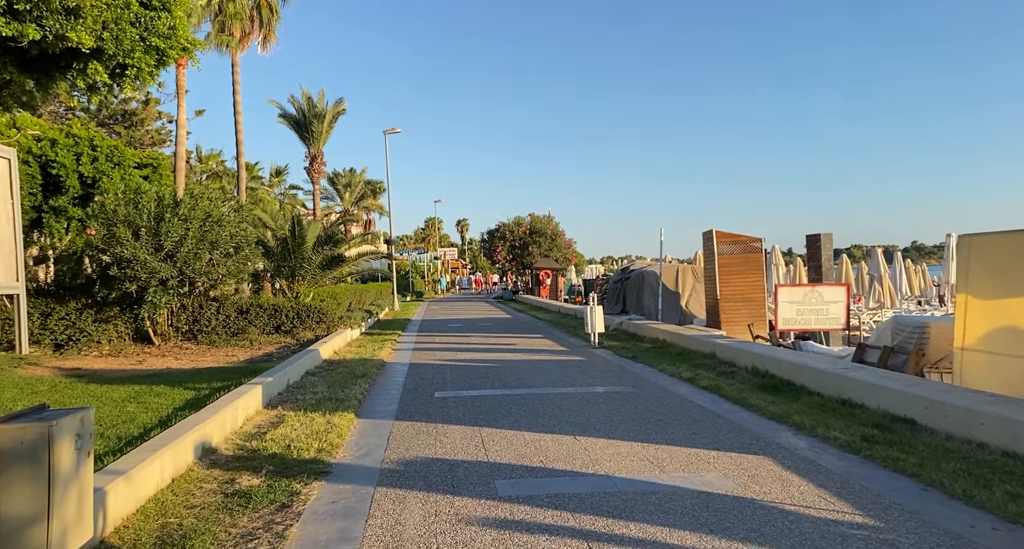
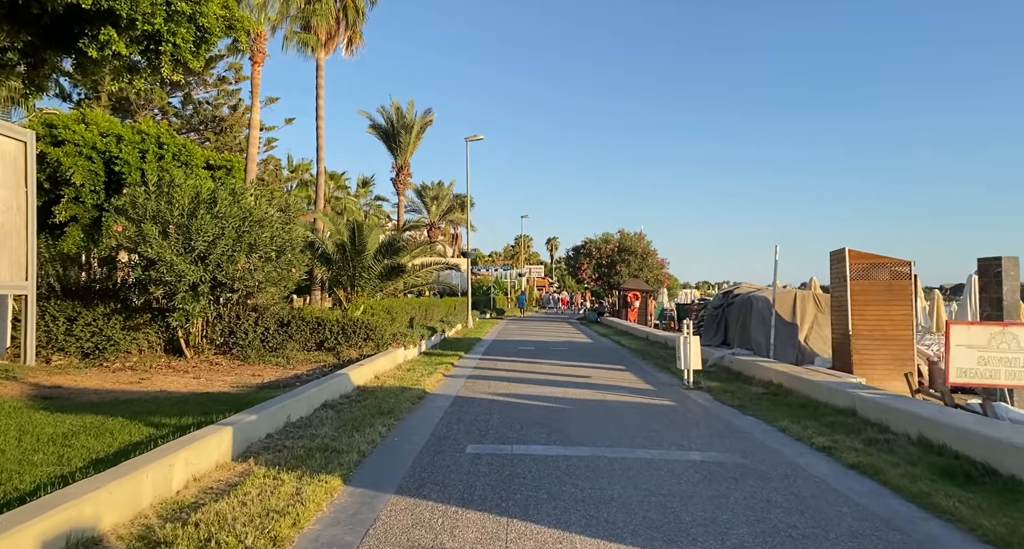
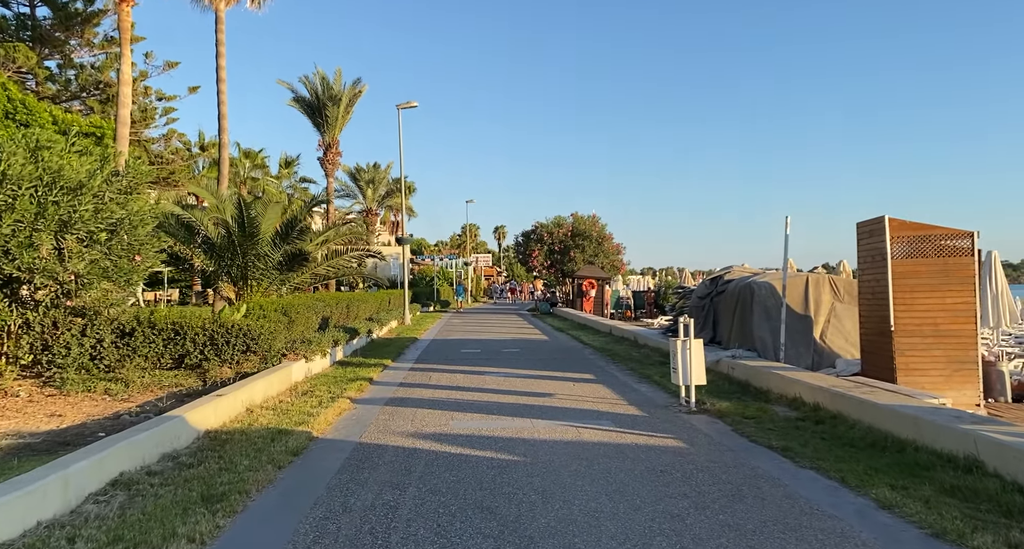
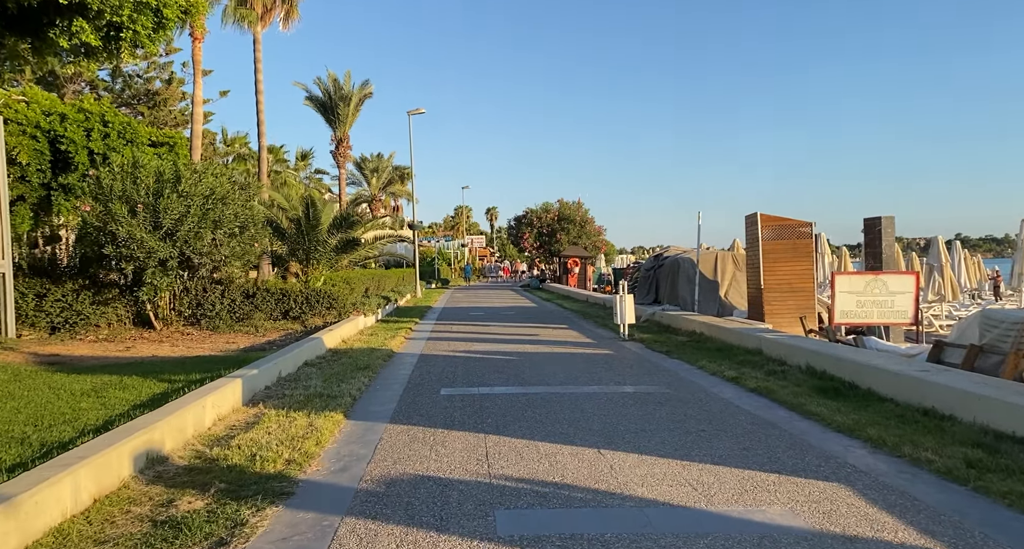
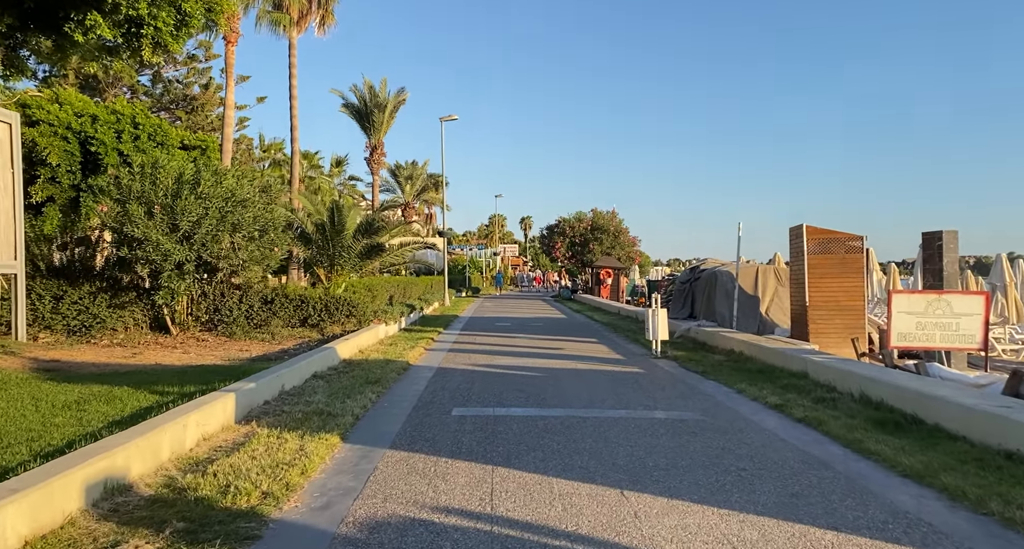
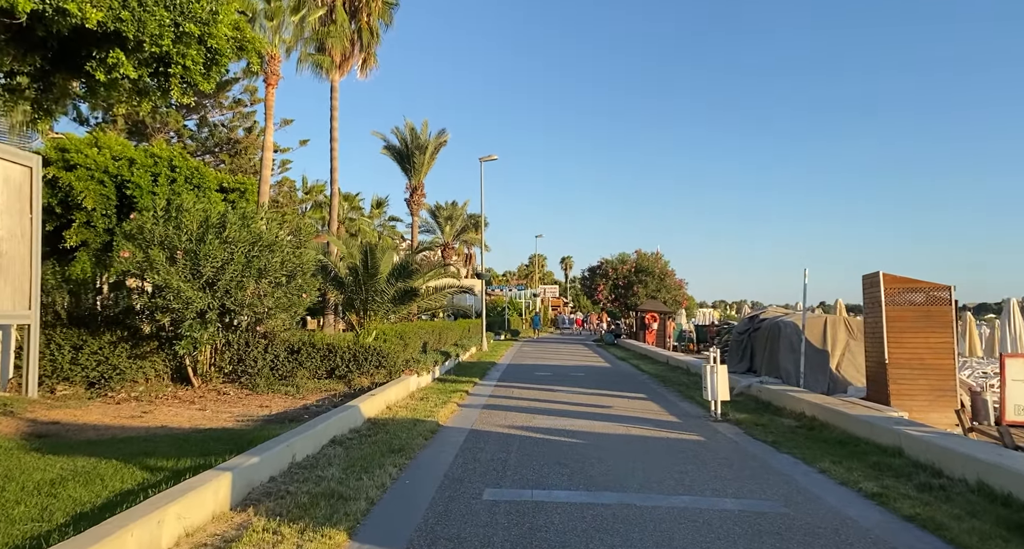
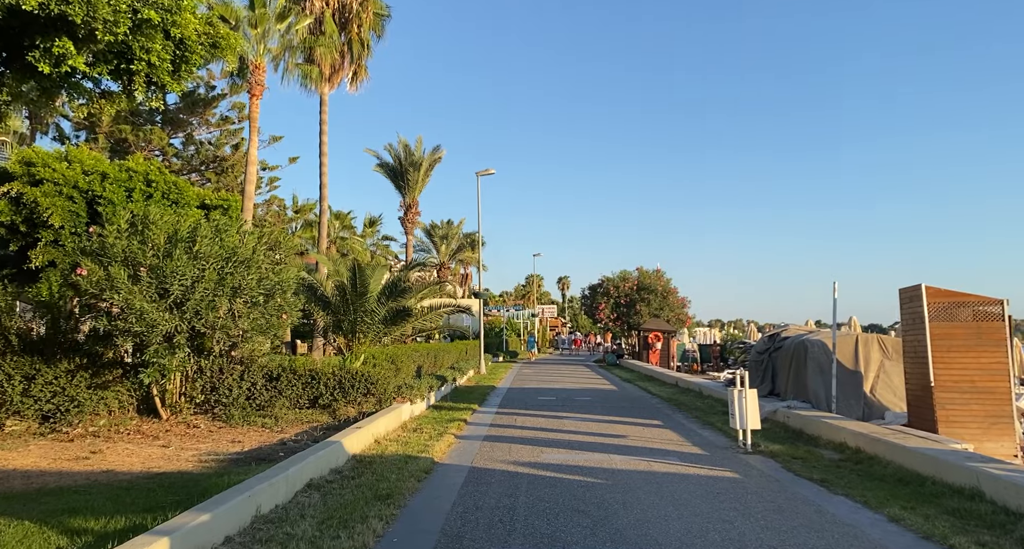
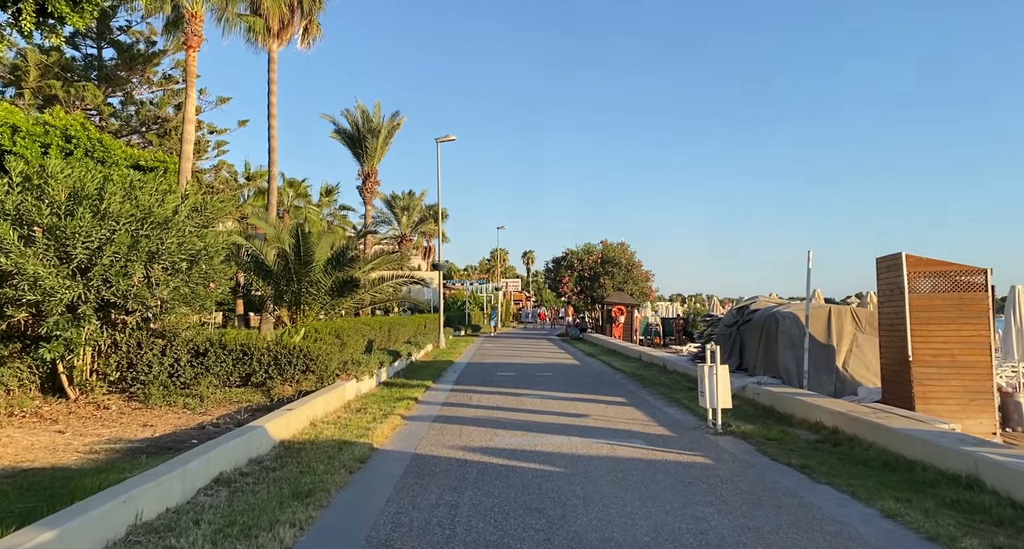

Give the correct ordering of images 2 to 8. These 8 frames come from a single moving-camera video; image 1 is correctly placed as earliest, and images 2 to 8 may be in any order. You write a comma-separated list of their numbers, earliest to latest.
4, 5, 2, 6, 7, 8, 3
